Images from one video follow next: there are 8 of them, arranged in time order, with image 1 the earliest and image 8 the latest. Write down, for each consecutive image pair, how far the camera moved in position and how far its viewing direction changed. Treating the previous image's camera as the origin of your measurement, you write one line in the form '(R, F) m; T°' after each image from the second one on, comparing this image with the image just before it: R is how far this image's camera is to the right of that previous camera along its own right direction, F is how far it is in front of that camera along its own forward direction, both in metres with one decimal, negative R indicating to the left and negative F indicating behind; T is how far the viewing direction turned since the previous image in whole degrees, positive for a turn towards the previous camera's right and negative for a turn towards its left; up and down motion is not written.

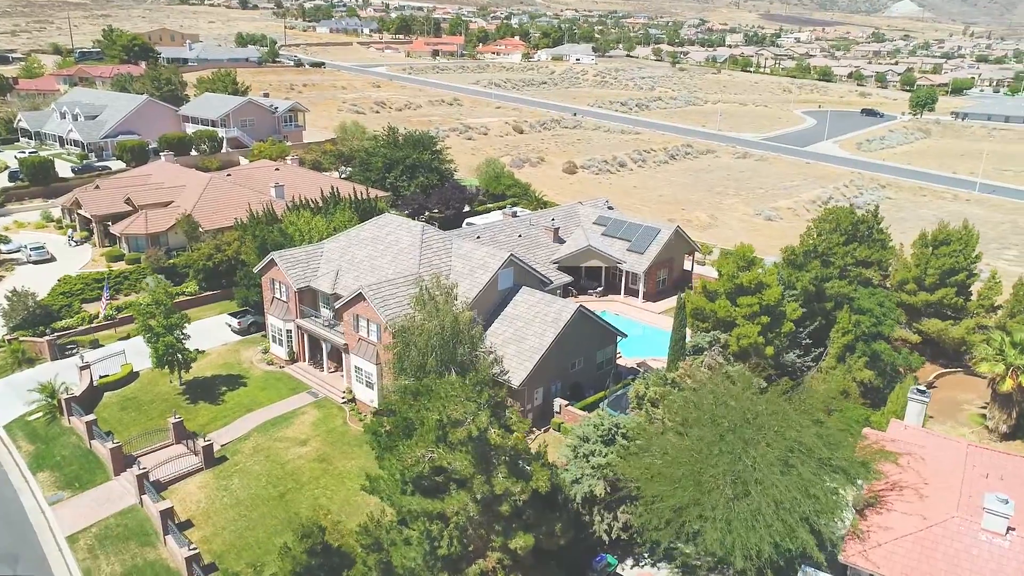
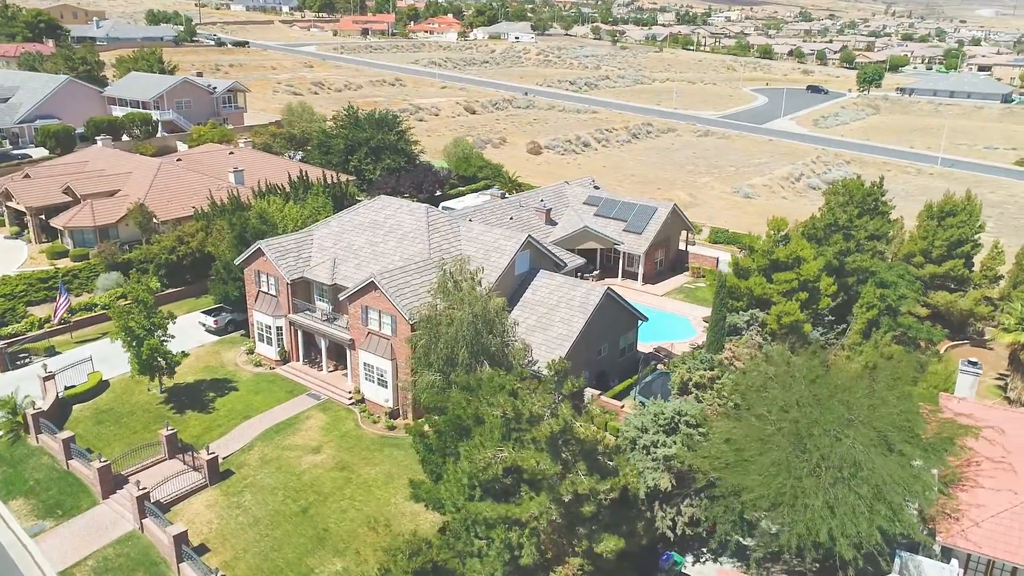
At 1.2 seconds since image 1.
(-5.9, +3.4) m; +7°
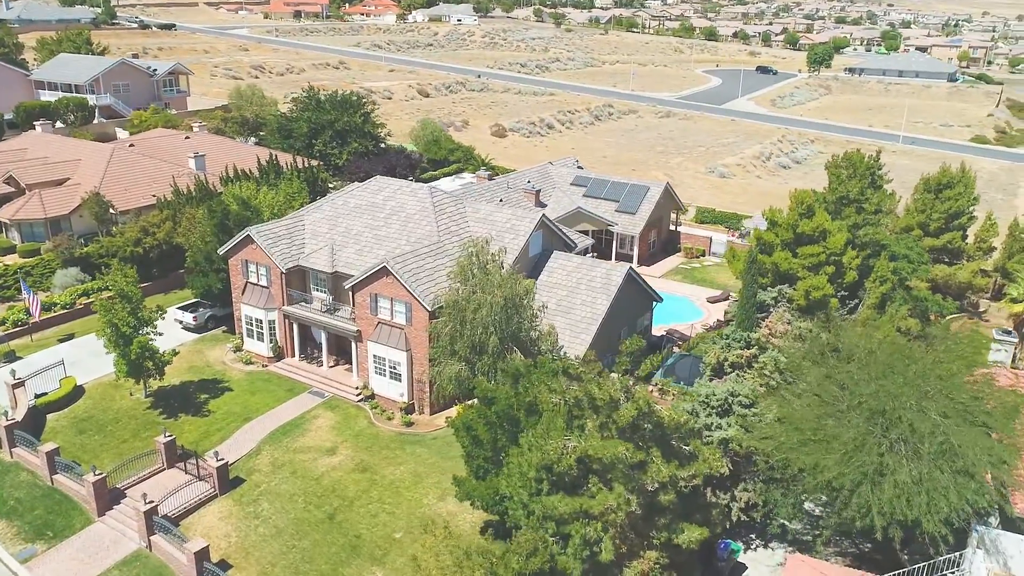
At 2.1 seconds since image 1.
(-4.8, +2.6) m; +6°
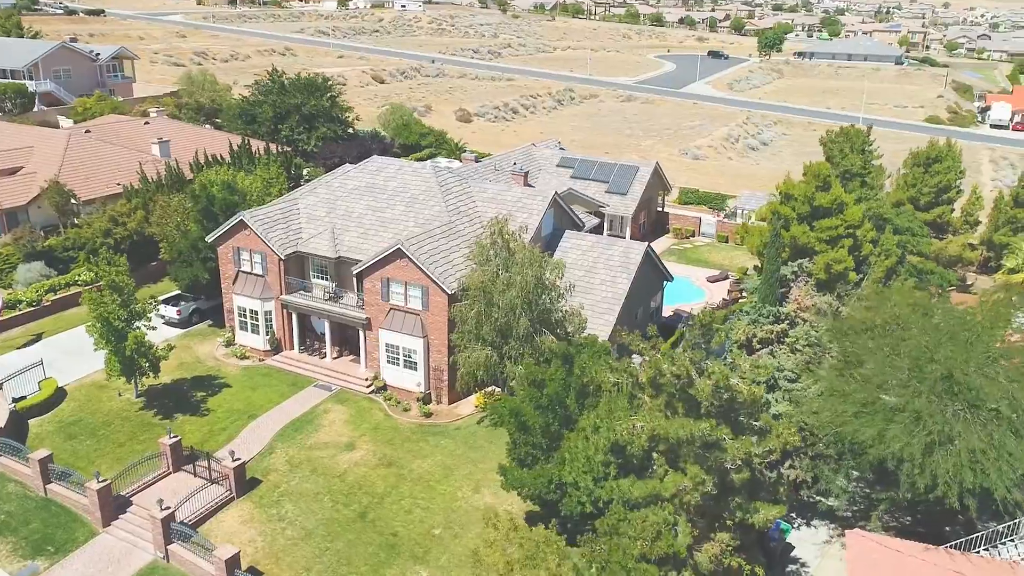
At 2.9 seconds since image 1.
(-4.1, +1.9) m; +5°
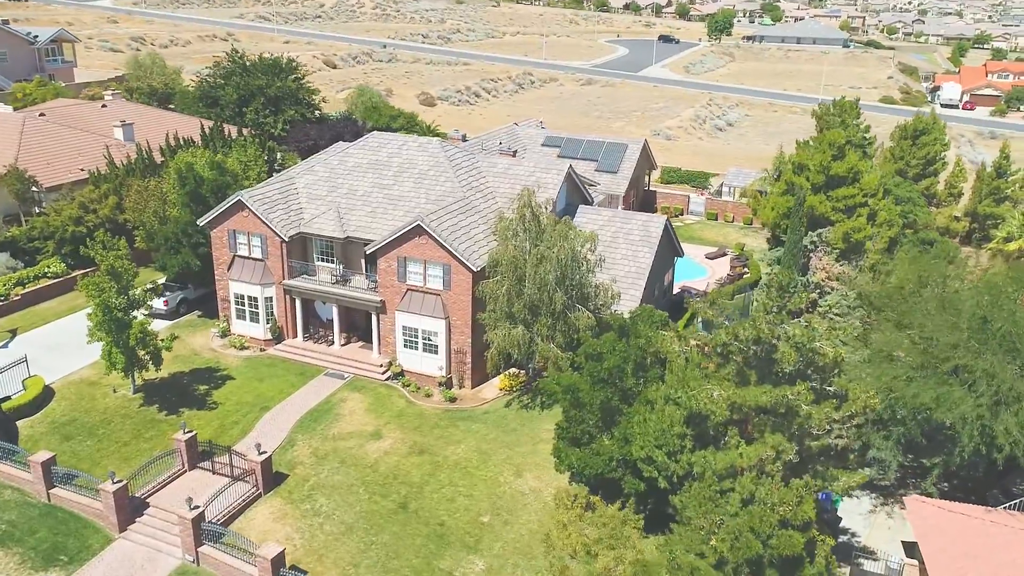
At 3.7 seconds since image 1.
(-4.0, +1.7) m; +5°
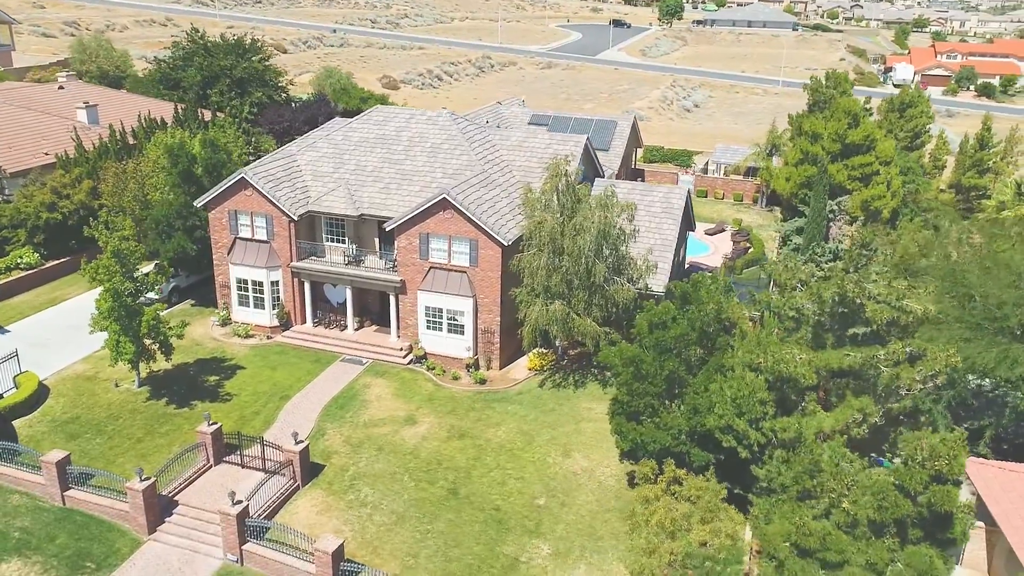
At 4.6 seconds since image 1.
(-3.9, +1.6) m; +5°
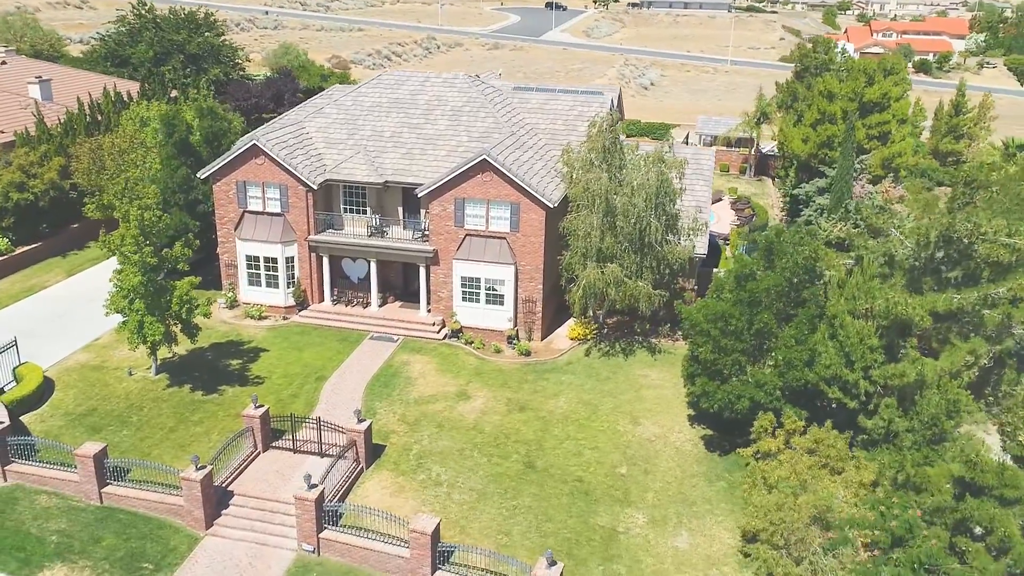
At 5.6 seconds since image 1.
(-4.9, +1.9) m; +6°
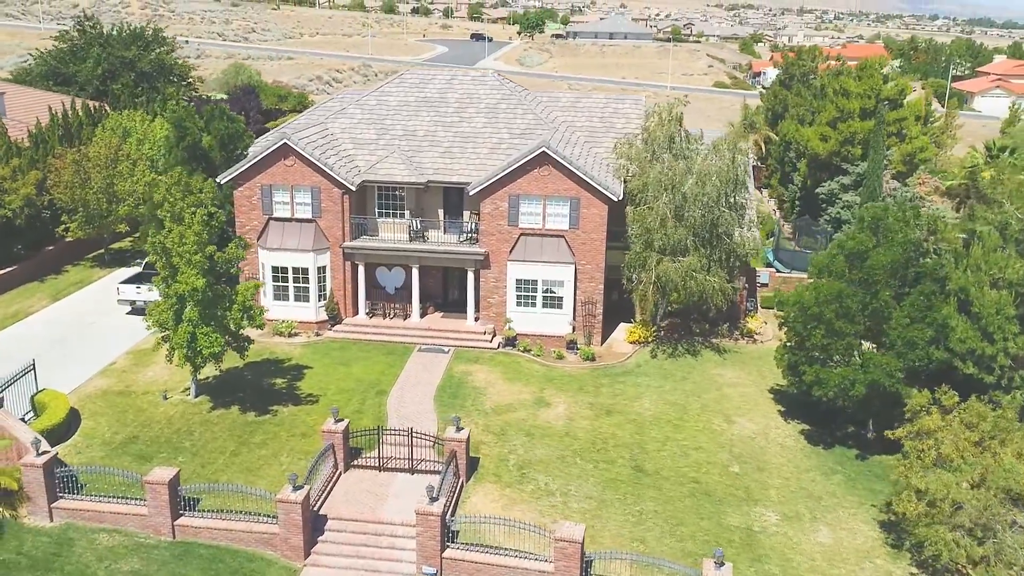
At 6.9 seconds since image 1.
(-5.6, +2.4) m; +8°
